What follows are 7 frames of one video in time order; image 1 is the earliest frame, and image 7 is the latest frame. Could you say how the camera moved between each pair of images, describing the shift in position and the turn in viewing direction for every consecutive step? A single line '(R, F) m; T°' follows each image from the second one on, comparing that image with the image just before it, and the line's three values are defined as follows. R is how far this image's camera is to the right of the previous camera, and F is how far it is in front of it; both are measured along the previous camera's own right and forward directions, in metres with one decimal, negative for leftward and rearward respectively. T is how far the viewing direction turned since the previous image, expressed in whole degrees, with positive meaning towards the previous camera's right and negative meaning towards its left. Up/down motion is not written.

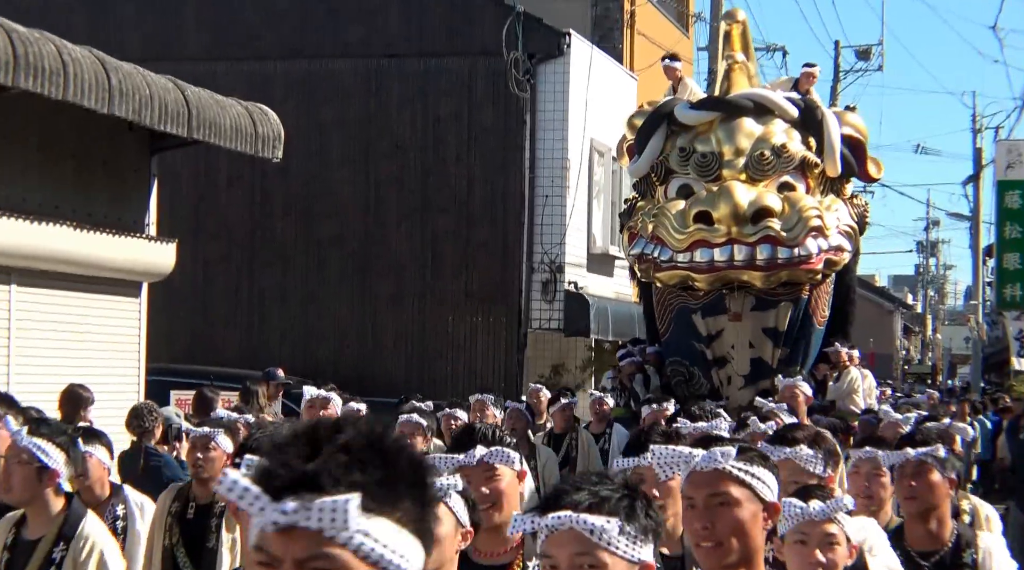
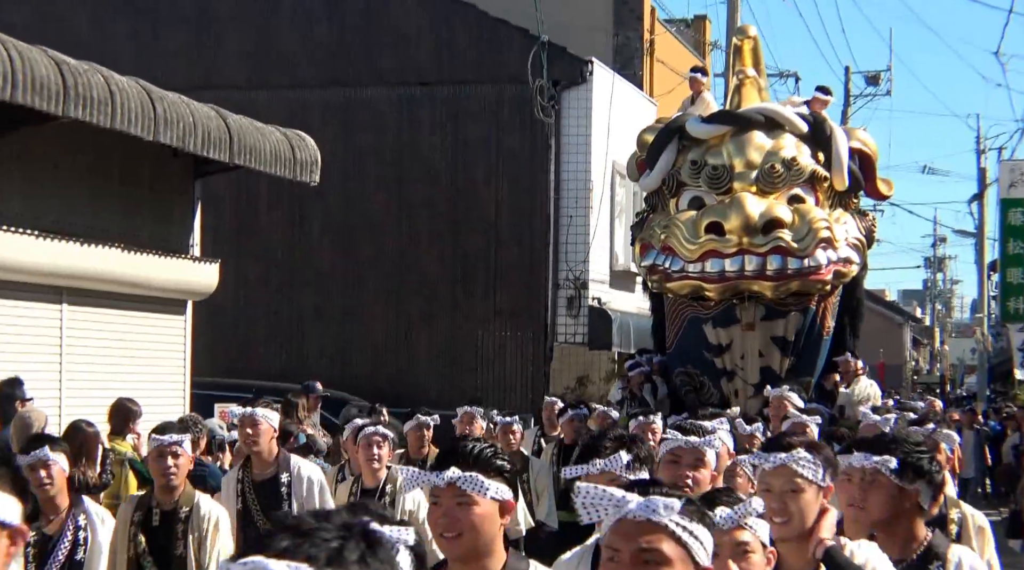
(0.0, -0.7) m; -1°
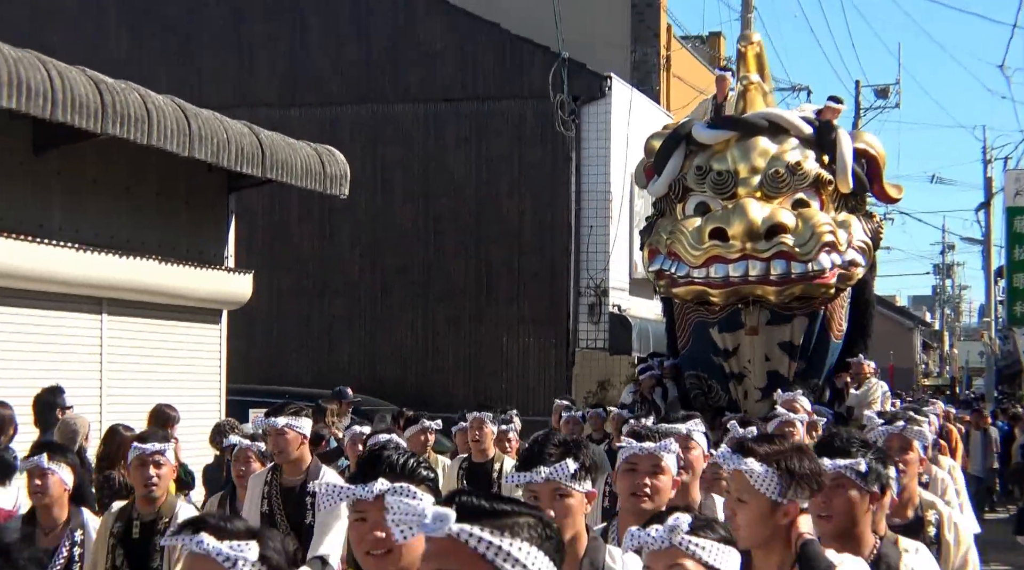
(0.0, -0.5) m; -1°
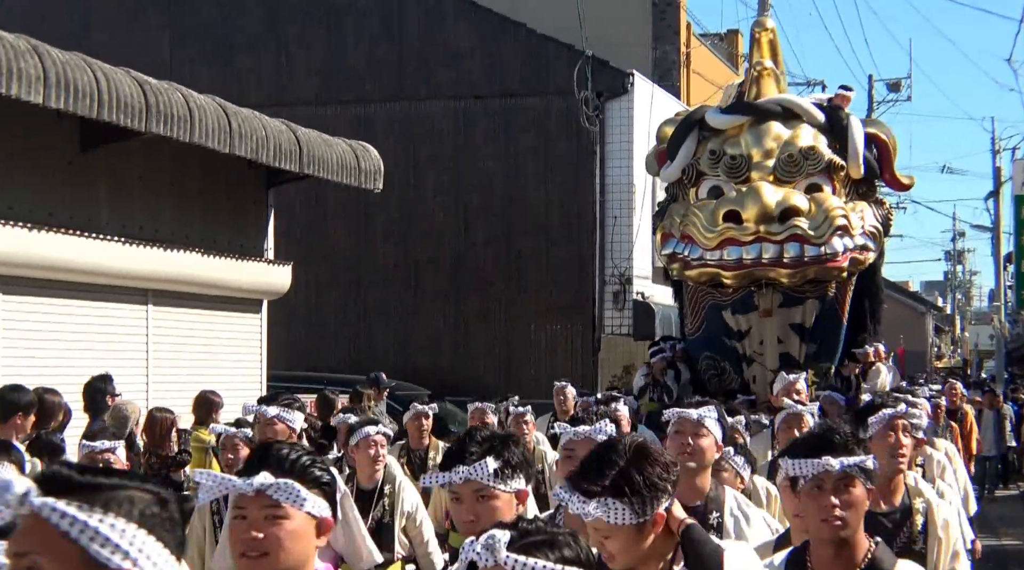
(0.0, -0.6) m; -1°
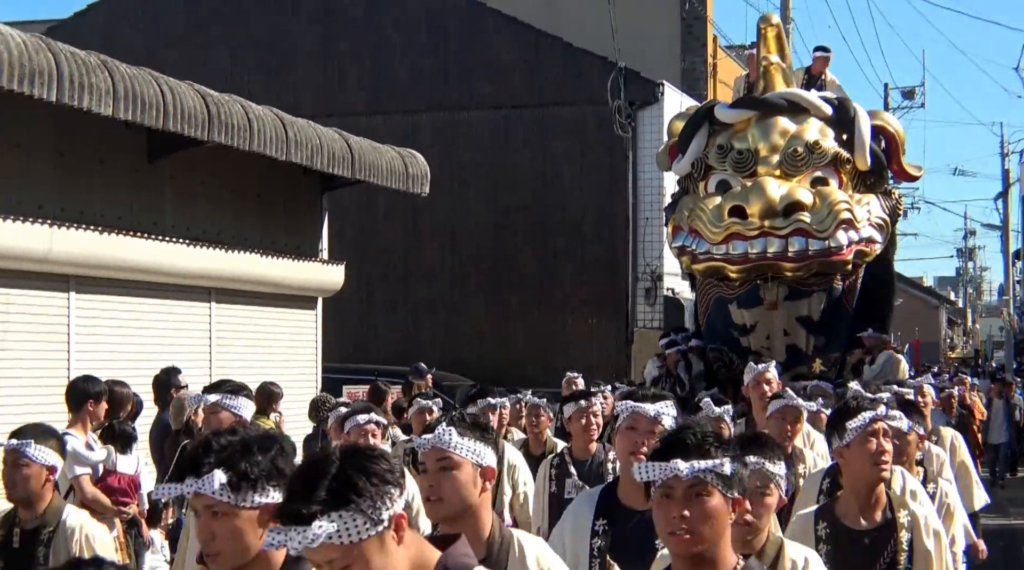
(0.0, -1.0) m; -2°
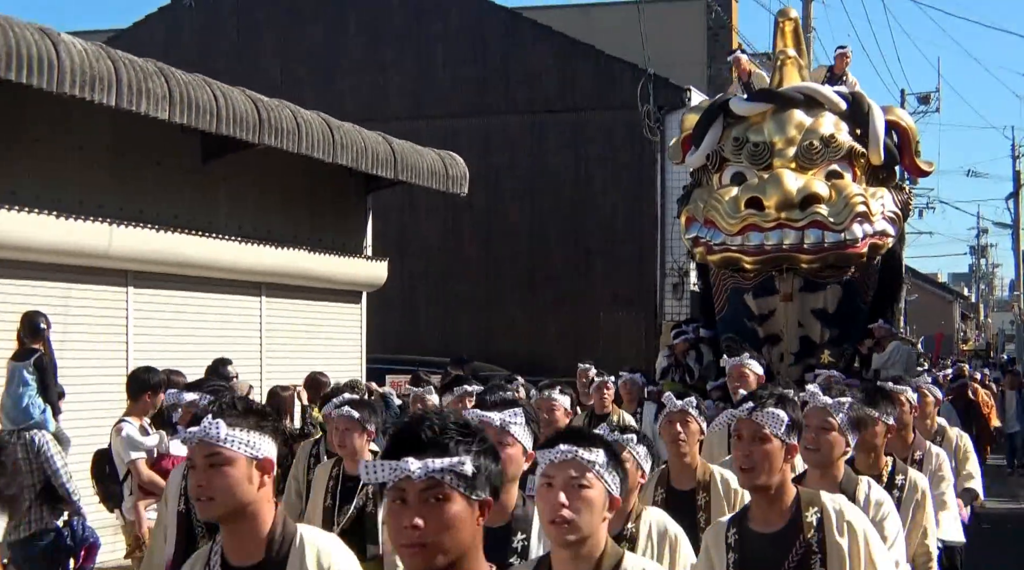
(0.0, -0.9) m; -1°
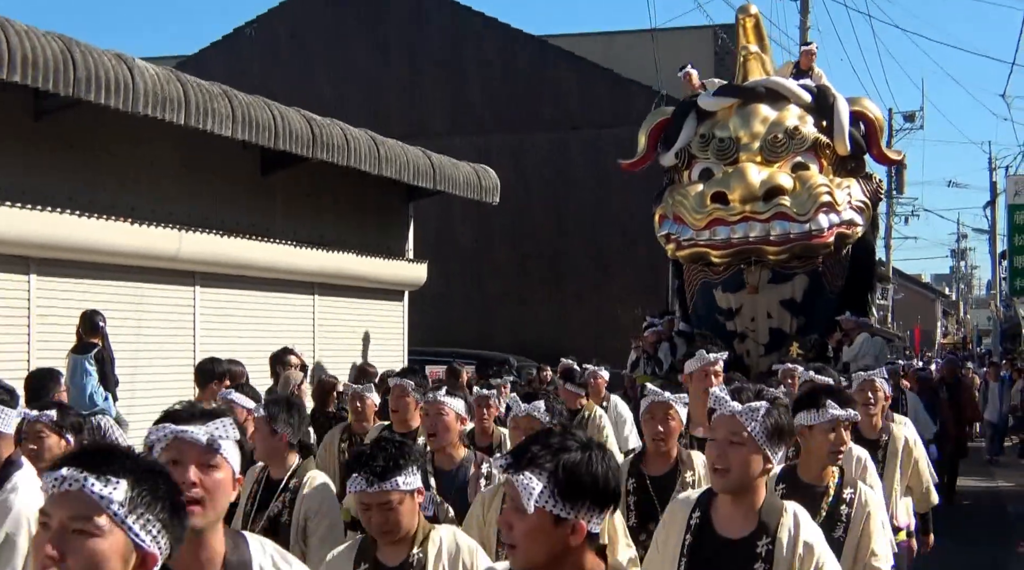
(+0.3, -1.9) m; -2°
